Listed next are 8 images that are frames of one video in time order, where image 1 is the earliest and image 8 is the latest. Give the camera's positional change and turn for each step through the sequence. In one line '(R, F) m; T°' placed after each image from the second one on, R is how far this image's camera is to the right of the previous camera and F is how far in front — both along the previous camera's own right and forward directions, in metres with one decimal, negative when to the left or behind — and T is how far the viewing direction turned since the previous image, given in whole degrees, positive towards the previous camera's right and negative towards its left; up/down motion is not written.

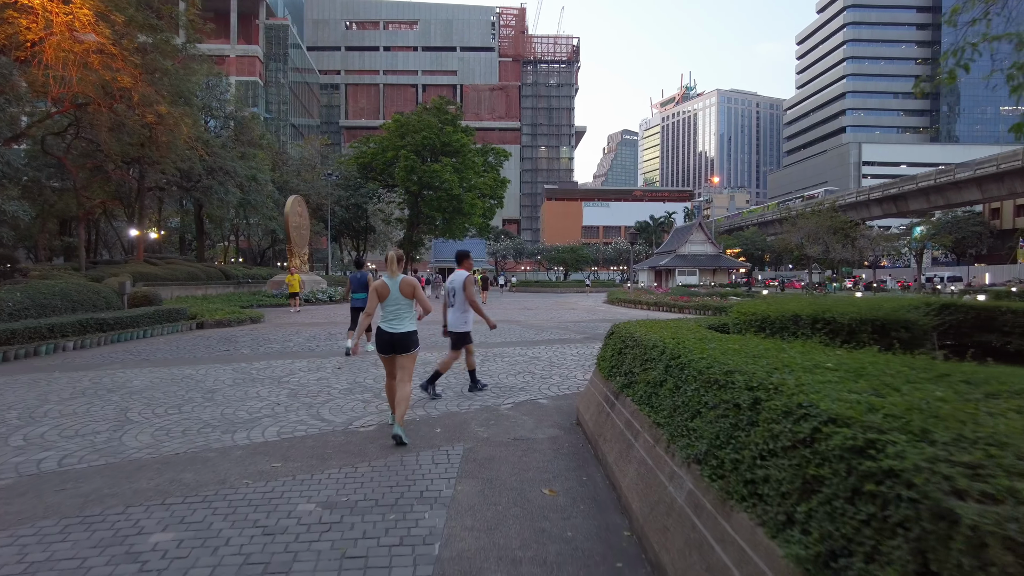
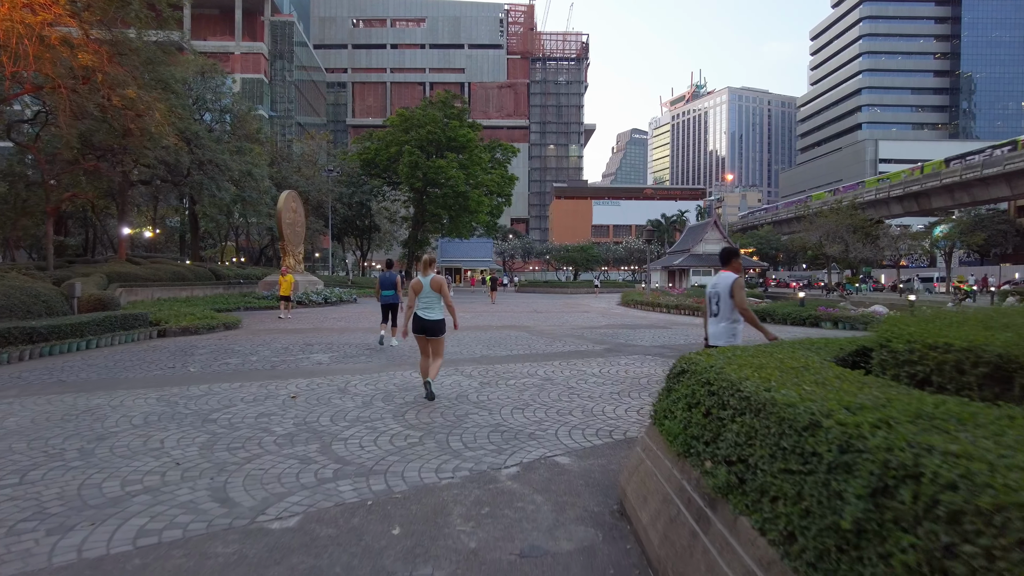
(0.0, +1.8) m; -1°
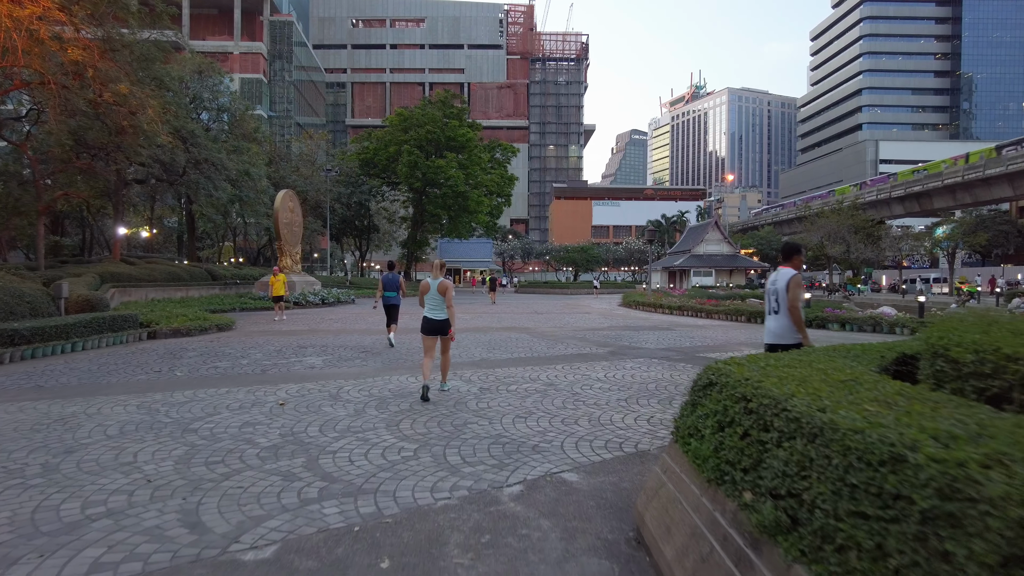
(0.0, +0.3) m; 0°
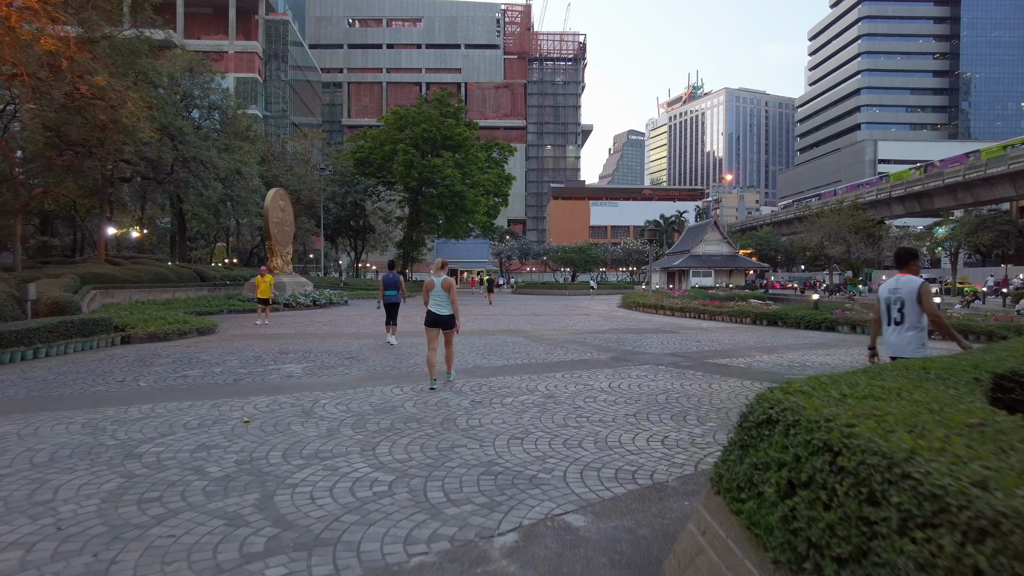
(0.0, +0.6) m; 0°
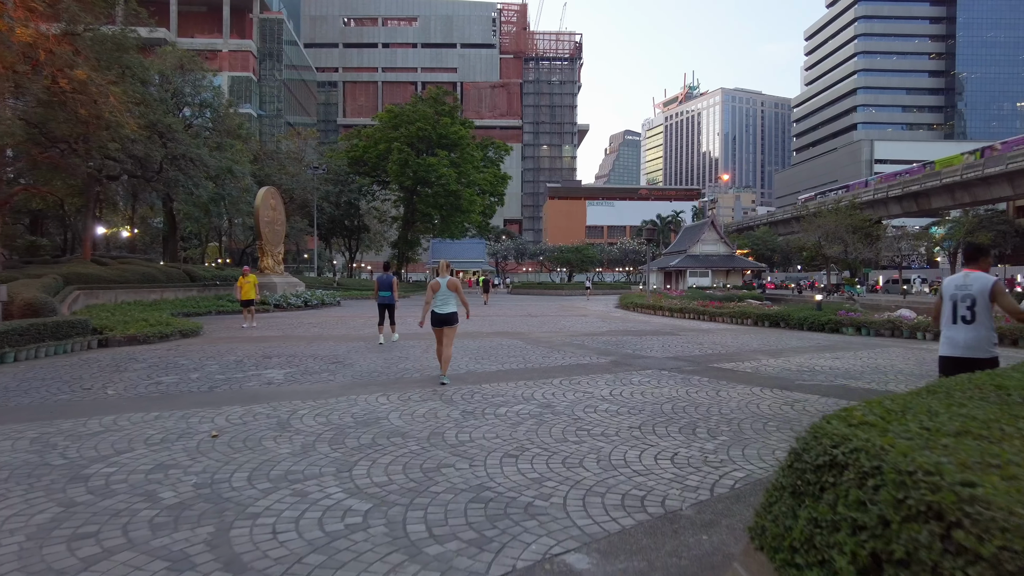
(0.0, +0.4) m; 0°
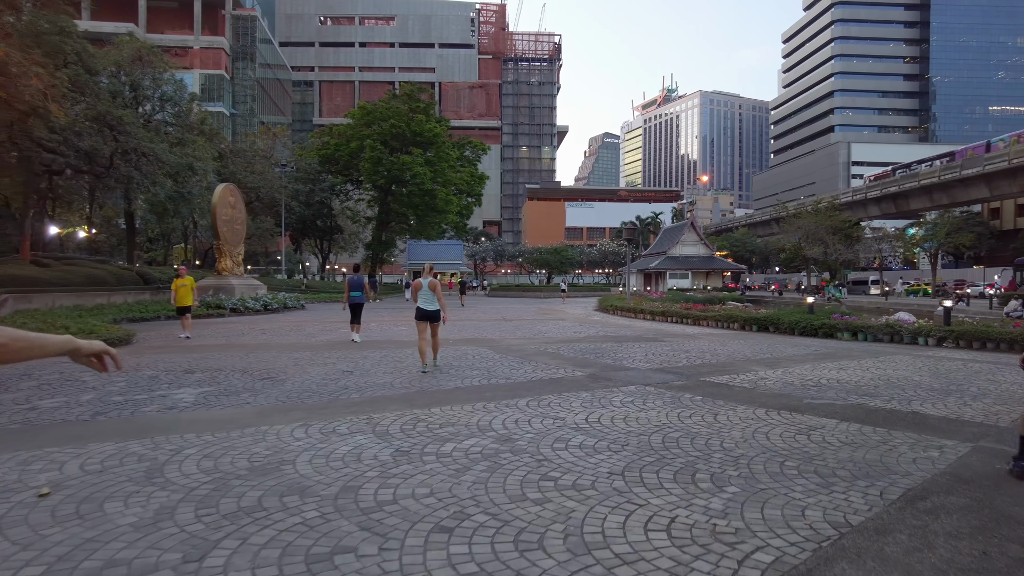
(+0.2, +1.1) m; +2°
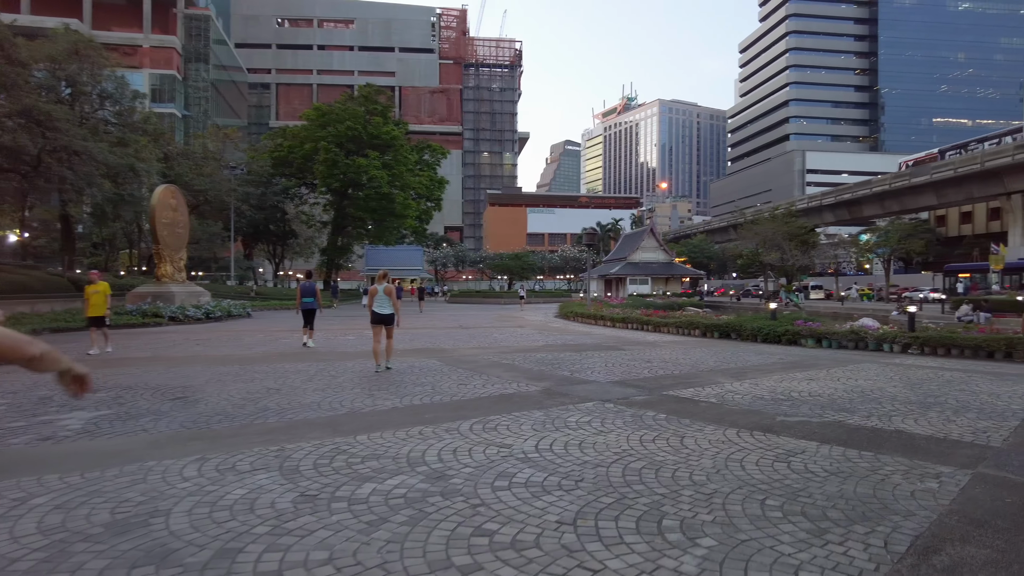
(+0.2, +0.7) m; +3°
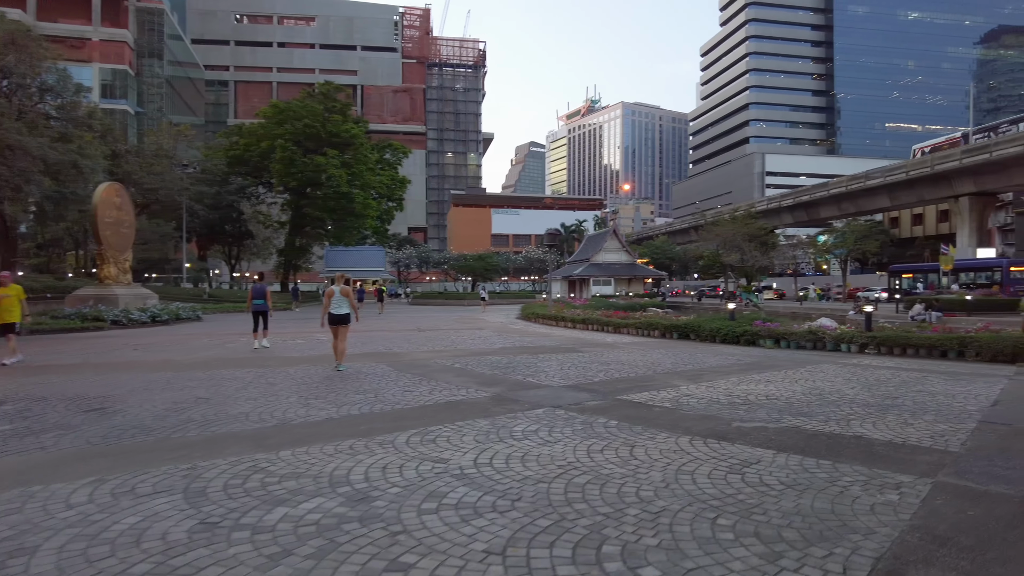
(+0.2, +0.3) m; +3°
